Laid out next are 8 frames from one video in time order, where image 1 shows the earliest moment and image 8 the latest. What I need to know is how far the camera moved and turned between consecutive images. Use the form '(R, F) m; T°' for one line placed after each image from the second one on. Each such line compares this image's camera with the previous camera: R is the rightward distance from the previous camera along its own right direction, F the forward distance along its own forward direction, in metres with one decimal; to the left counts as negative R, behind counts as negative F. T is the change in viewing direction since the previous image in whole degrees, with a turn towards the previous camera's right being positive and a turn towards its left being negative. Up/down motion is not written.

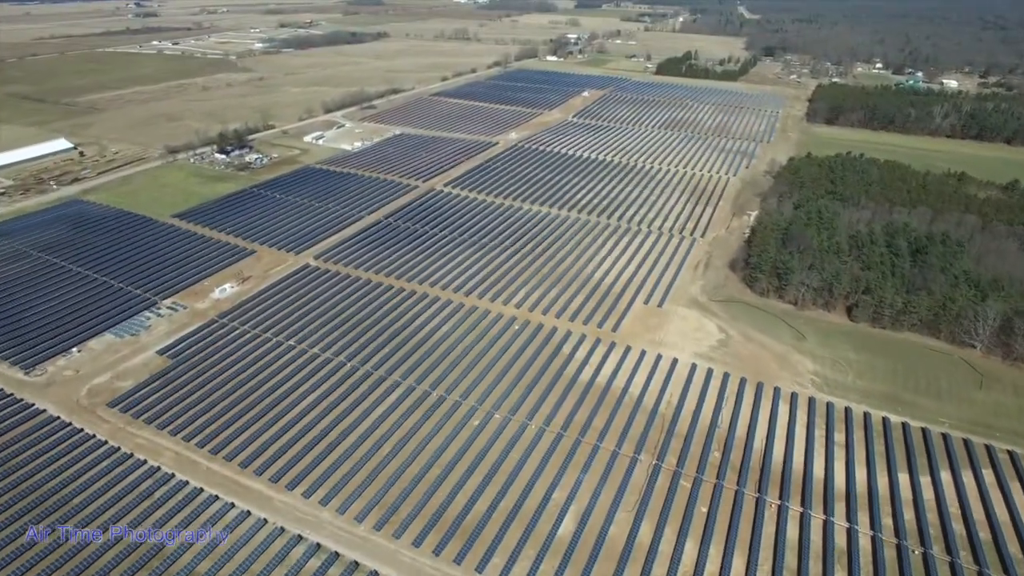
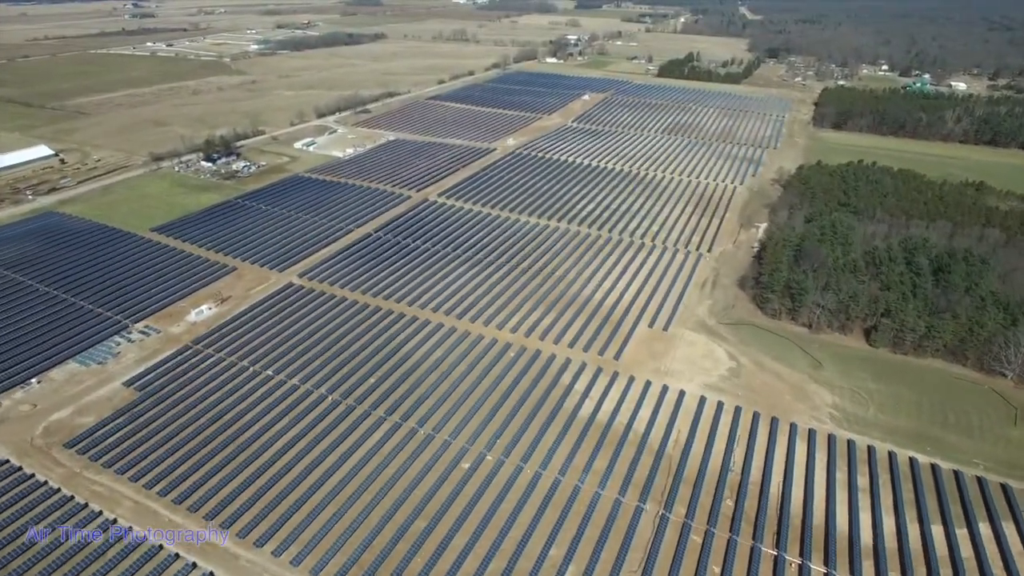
(+0.3, +2.8) m; 0°
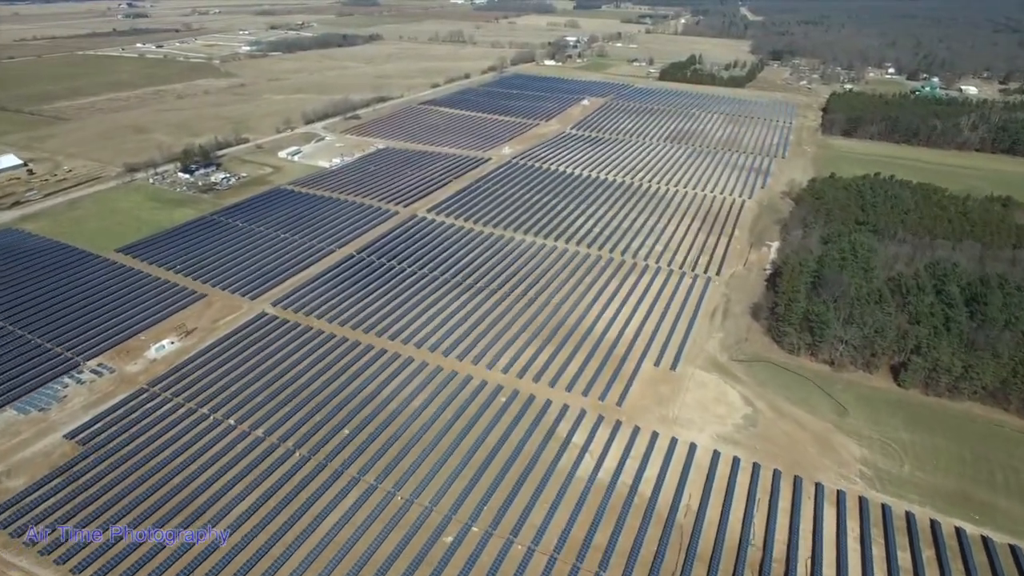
(+0.4, +3.9) m; 0°
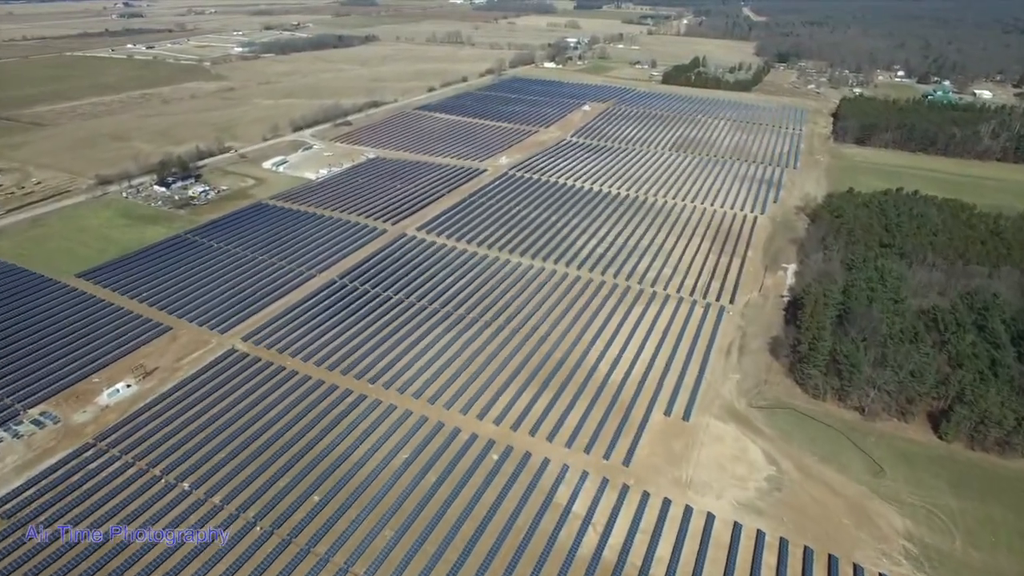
(+0.3, +4.0) m; 0°
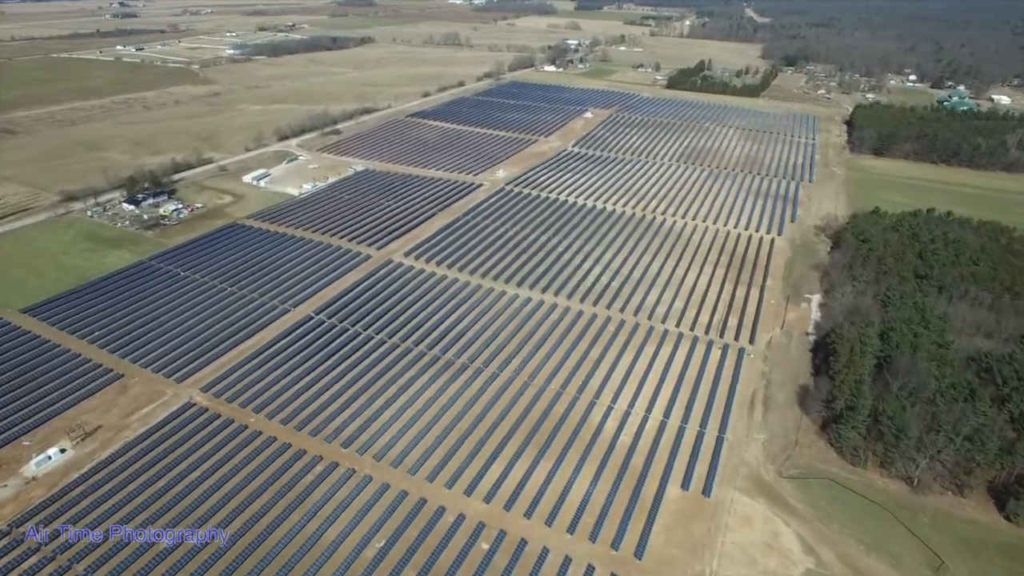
(+0.3, +4.6) m; 0°
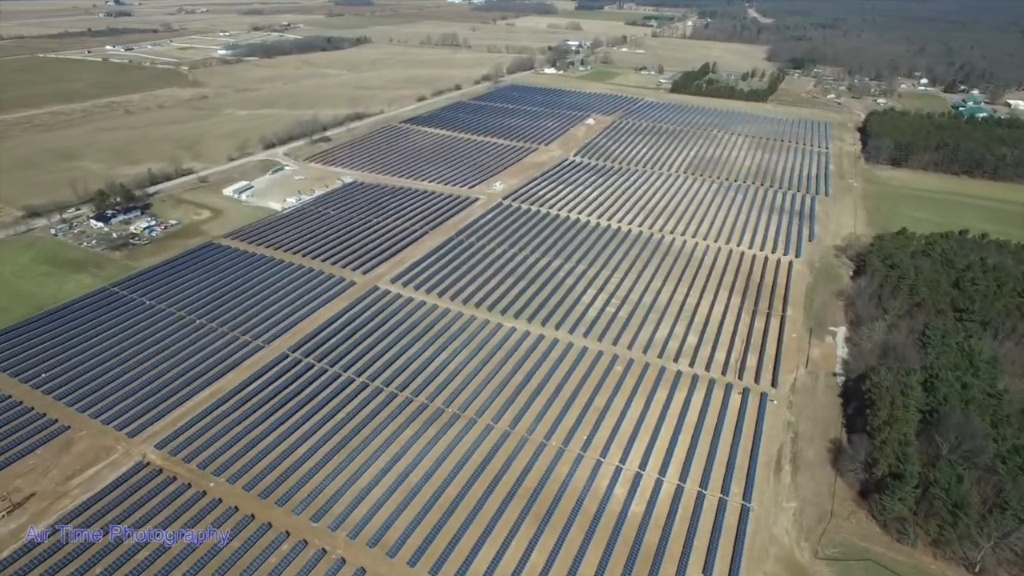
(+0.2, +4.1) m; 0°
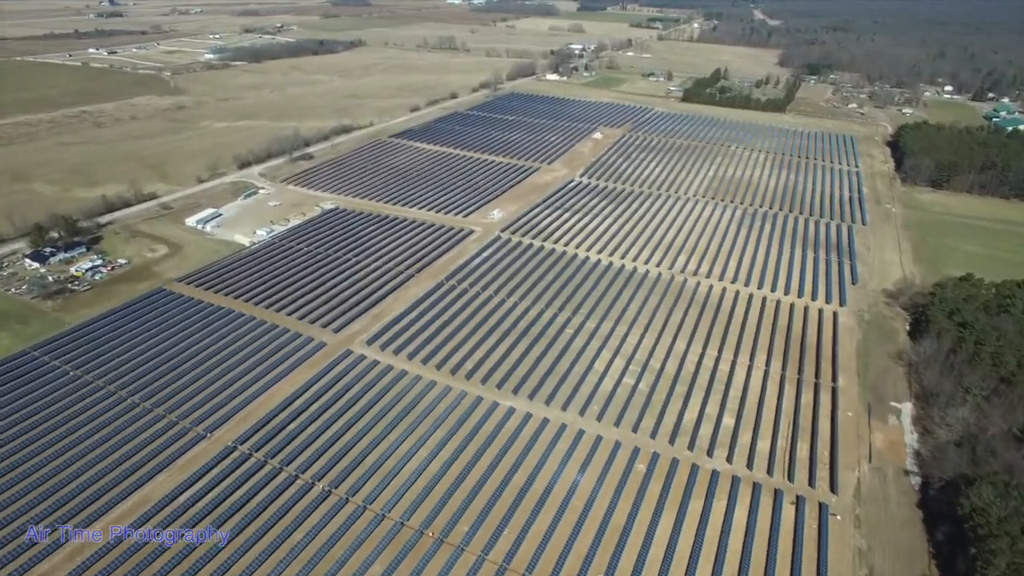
(+0.1, +7.2) m; 0°
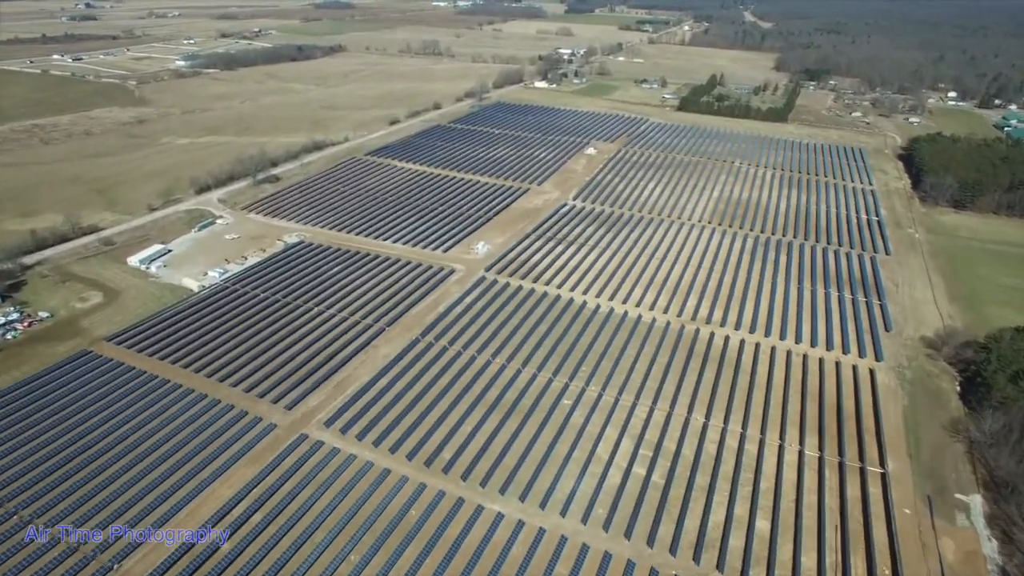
(+0.2, +6.3) m; +1°
